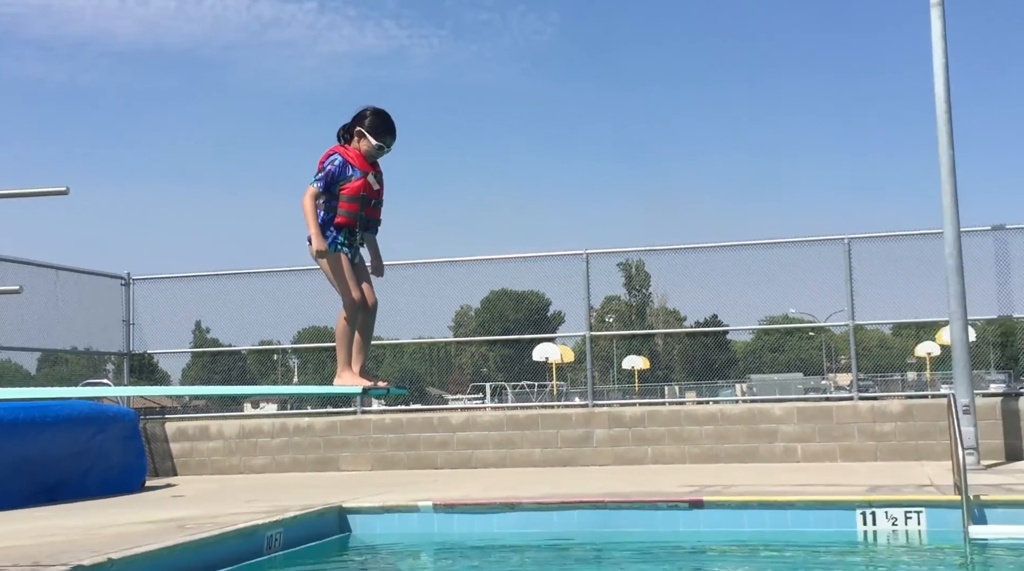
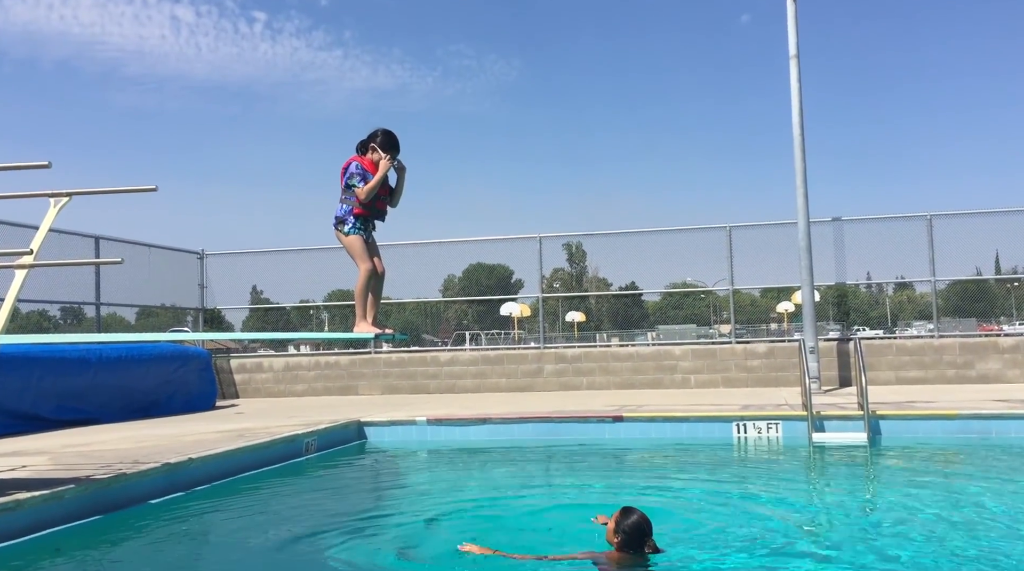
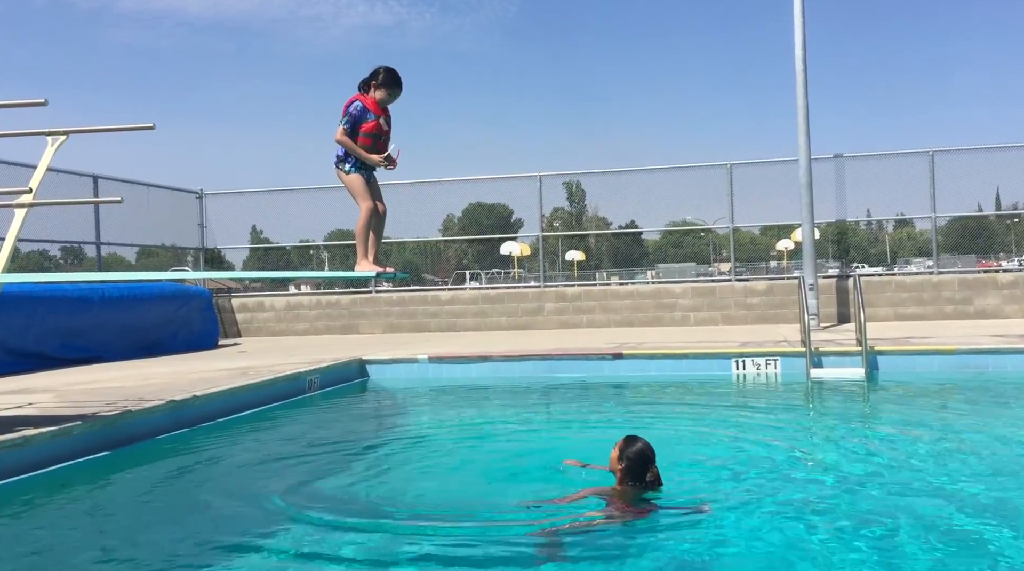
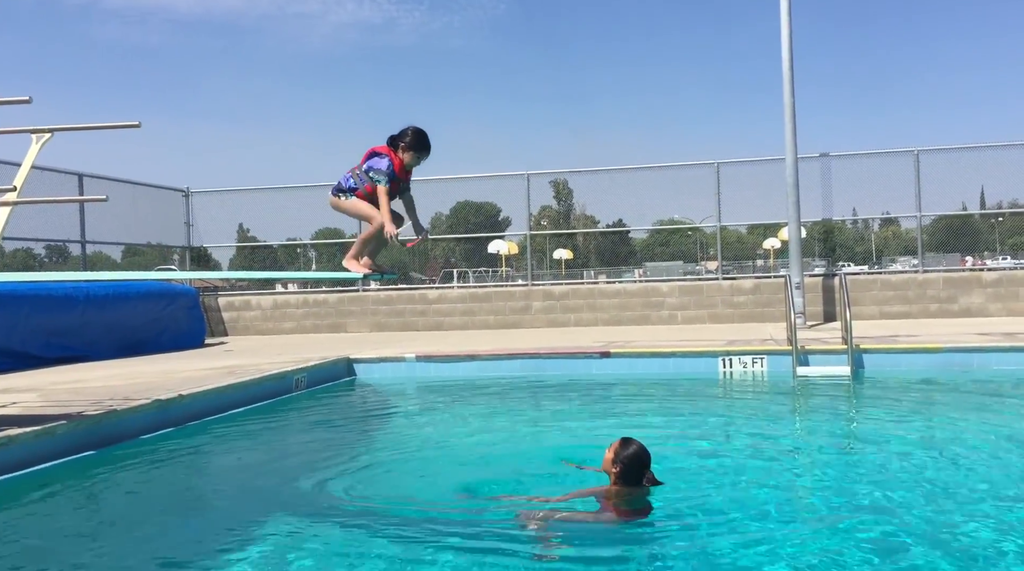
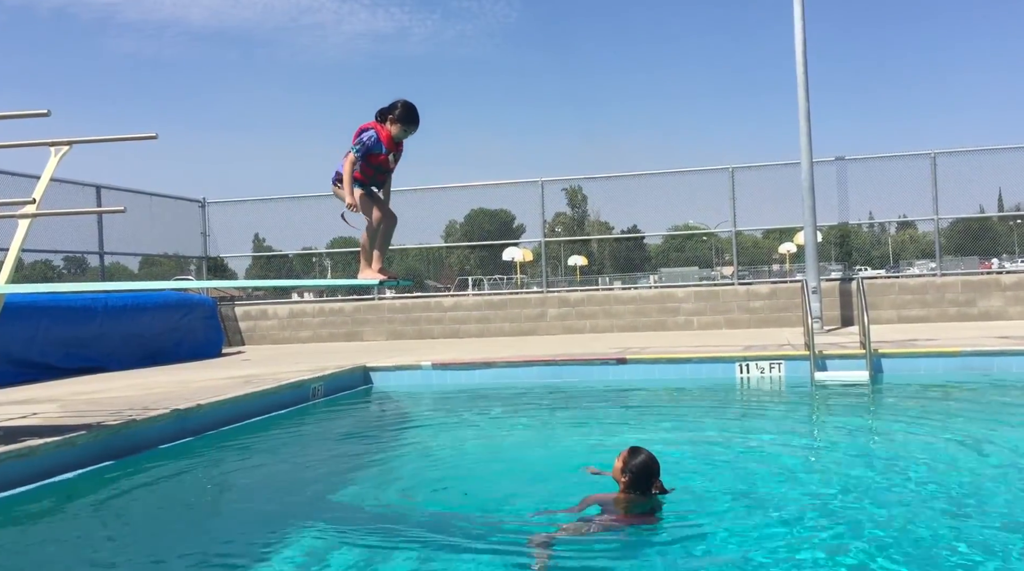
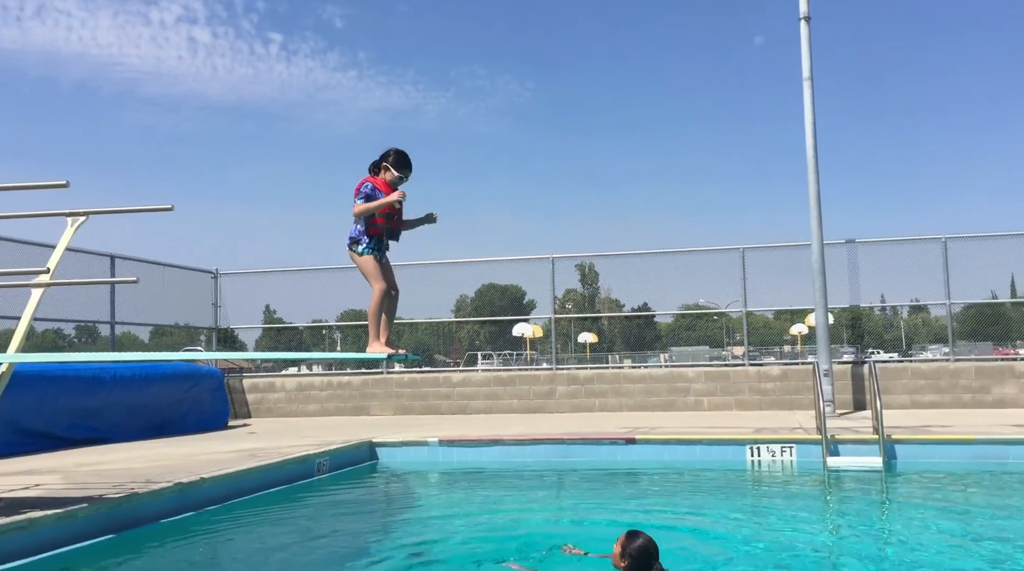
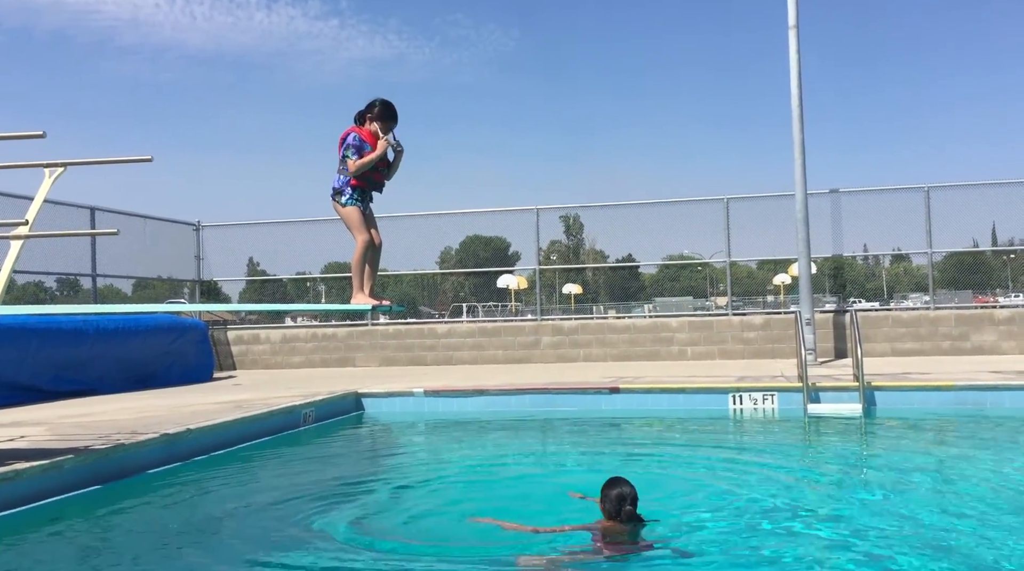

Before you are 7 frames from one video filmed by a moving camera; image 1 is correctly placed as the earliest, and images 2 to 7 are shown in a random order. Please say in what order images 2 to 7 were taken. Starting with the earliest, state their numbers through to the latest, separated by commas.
6, 2, 7, 3, 5, 4
